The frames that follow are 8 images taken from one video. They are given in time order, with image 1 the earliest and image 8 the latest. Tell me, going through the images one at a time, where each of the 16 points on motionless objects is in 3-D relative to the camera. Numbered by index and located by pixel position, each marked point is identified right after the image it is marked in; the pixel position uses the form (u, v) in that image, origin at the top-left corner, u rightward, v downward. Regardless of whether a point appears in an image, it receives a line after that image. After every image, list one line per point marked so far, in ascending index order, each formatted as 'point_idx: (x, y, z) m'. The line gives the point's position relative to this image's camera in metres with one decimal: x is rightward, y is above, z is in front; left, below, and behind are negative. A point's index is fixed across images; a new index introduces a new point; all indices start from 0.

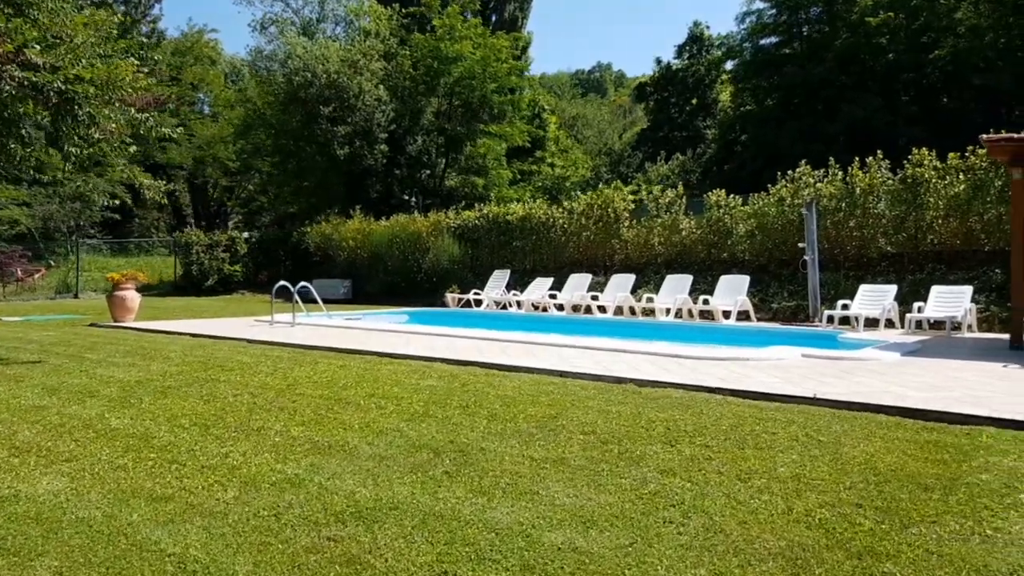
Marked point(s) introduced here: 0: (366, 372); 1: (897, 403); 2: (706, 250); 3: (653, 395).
0: (-1.3, -0.7, +6.8) m
1: (+2.7, -0.8, +5.4) m
2: (+4.2, +0.8, +16.6) m
3: (+1.1, -0.8, +5.8) m
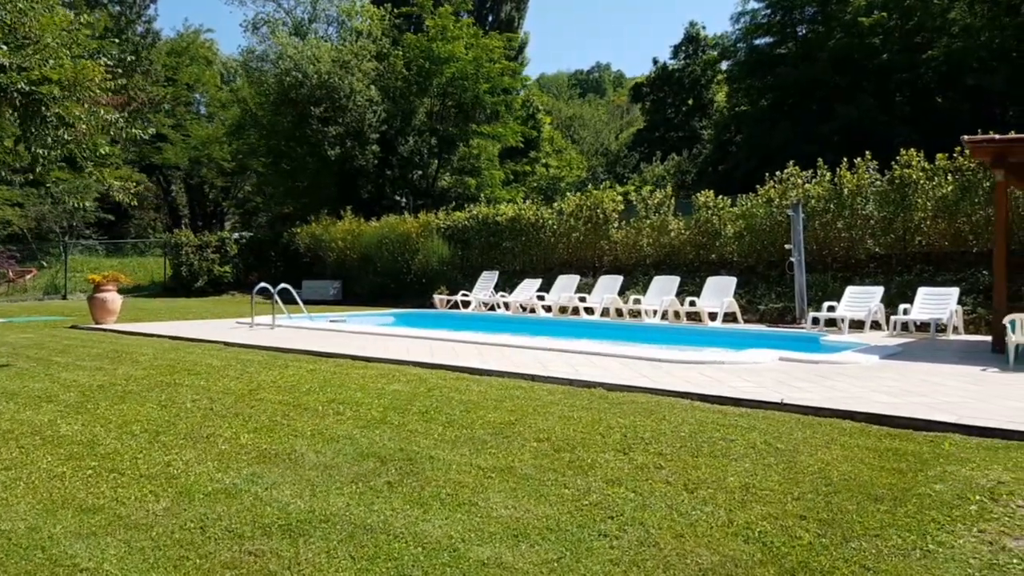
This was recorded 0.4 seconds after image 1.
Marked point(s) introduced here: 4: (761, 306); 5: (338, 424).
0: (-1.5, -0.8, +6.7) m
1: (+2.4, -0.8, +5.3) m
2: (+3.9, +0.8, +16.5) m
3: (+0.8, -0.8, +5.7) m
4: (+4.8, -0.3, +14.9) m
5: (-1.1, -0.8, +4.8) m
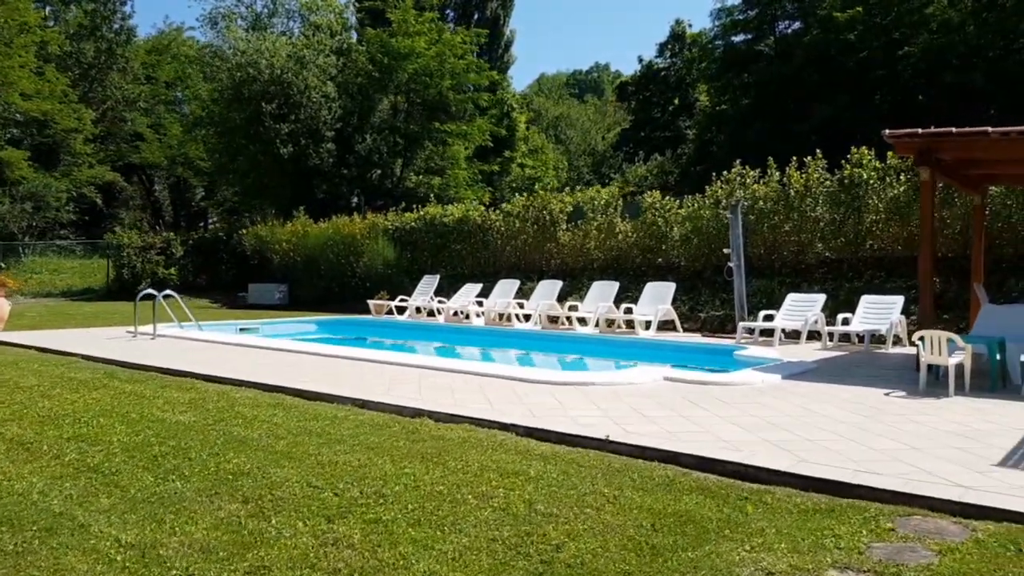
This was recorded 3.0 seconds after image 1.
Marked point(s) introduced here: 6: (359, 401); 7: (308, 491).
0: (-2.9, -0.9, +5.8) m
1: (+1.1, -0.9, +4.5) m
2: (+2.6, +0.7, +15.7) m
3: (-0.5, -0.9, +4.9) m
4: (+3.5, -0.5, +14.0) m
5: (-2.4, -0.9, +4.0) m
6: (-1.2, -0.9, +6.0) m
7: (-1.0, -1.0, +3.6) m
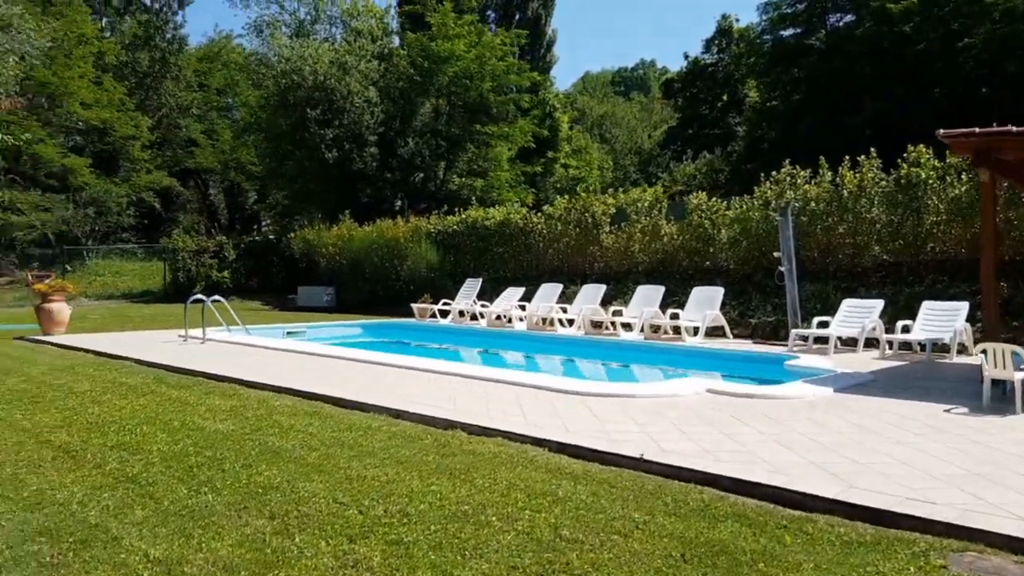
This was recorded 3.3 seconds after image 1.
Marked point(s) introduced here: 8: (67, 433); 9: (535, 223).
0: (-2.6, -0.9, +6.0) m
1: (+1.2, -1.0, +4.4) m
2: (+3.5, +0.6, +15.4) m
3: (-0.3, -1.0, +4.9) m
4: (+4.2, -0.6, +13.7) m
5: (-2.3, -1.0, +4.1) m
6: (-0.9, -1.0, +6.1) m
7: (-0.8, -1.0, +3.6) m
8: (-2.9, -1.0, +5.0) m
9: (+0.6, +1.5, +18.0) m
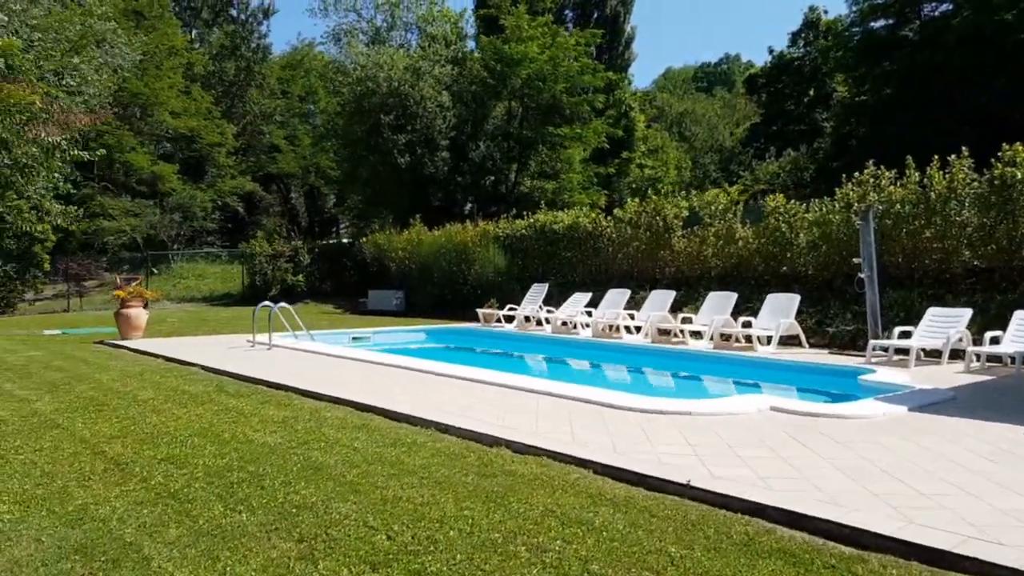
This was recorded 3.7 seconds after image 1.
0: (-2.2, -1.0, +6.1) m
1: (+1.5, -1.1, +4.1) m
2: (+4.8, +0.5, +14.9) m
3: (-0.1, -1.1, +4.8) m
4: (+5.3, -0.7, +13.1) m
5: (-2.1, -1.1, +4.2) m
6: (-0.5, -1.1, +6.0) m
7: (-0.7, -1.1, +3.6) m
8: (-2.6, -1.1, +5.2) m
9: (+2.1, +1.4, +17.8) m
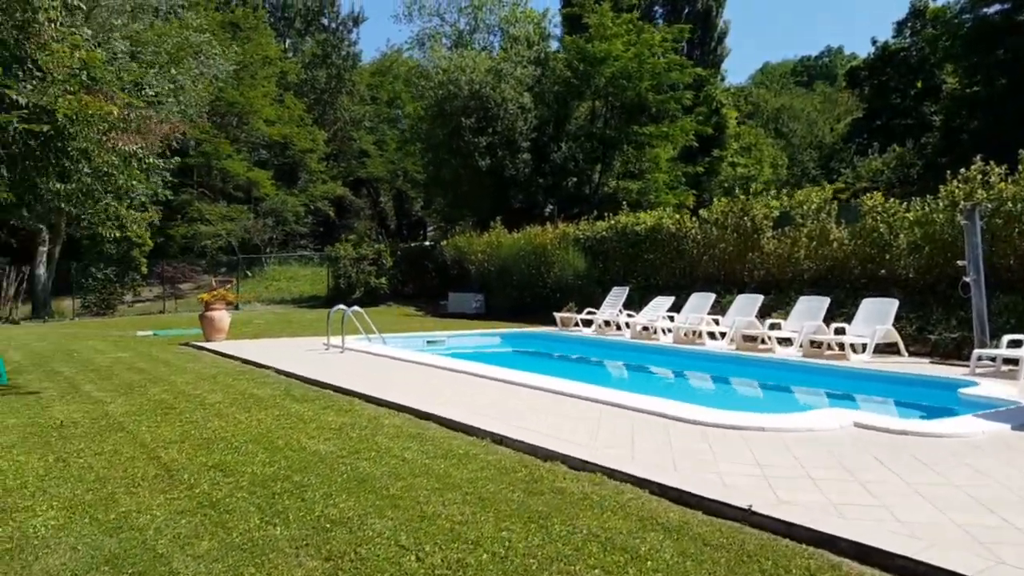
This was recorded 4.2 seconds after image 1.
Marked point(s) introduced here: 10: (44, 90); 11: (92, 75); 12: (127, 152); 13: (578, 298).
0: (-1.8, -1.1, +6.1) m
1: (+1.7, -1.2, +3.7) m
2: (+6.2, +0.4, +14.1) m
3: (+0.2, -1.2, +4.5) m
4: (+6.5, -0.8, +12.2) m
5: (-1.9, -1.1, +4.2) m
6: (-0.1, -1.1, +5.8) m
7: (-0.5, -1.2, +3.4) m
8: (-2.2, -1.1, +5.2) m
9: (+3.9, +1.3, +17.2) m
10: (-4.4, +1.8, +7.2) m
11: (-4.5, +2.3, +8.3) m
12: (-4.2, +1.5, +8.4) m
13: (+1.6, -0.2, +19.3) m
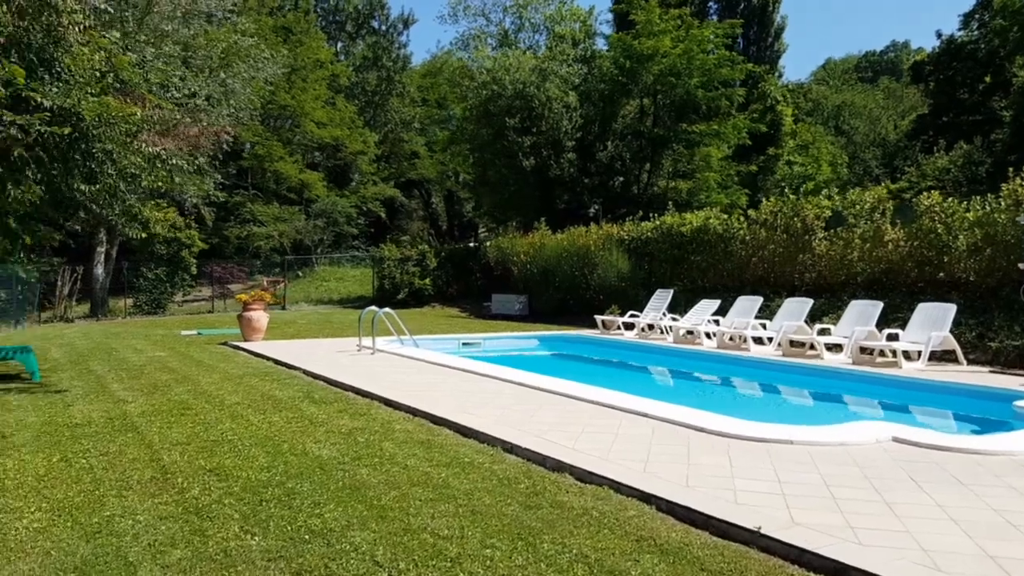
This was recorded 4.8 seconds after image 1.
0: (-1.7, -1.1, +6.0) m
1: (+1.6, -1.2, +3.4) m
2: (+6.8, +0.3, +13.4) m
3: (+0.2, -1.2, +4.3) m
4: (+7.0, -0.8, +11.5) m
5: (-1.9, -1.1, +4.1) m
6: (0.0, -1.1, +5.6) m
7: (-0.6, -1.2, +3.3) m
8: (-2.2, -1.1, +5.2) m
9: (+4.8, +1.3, +16.7) m
10: (-4.2, +1.8, +7.3) m
11: (-4.2, +2.3, +8.4) m
12: (-3.9, +1.5, +8.5) m
13: (+2.7, -0.3, +18.9) m
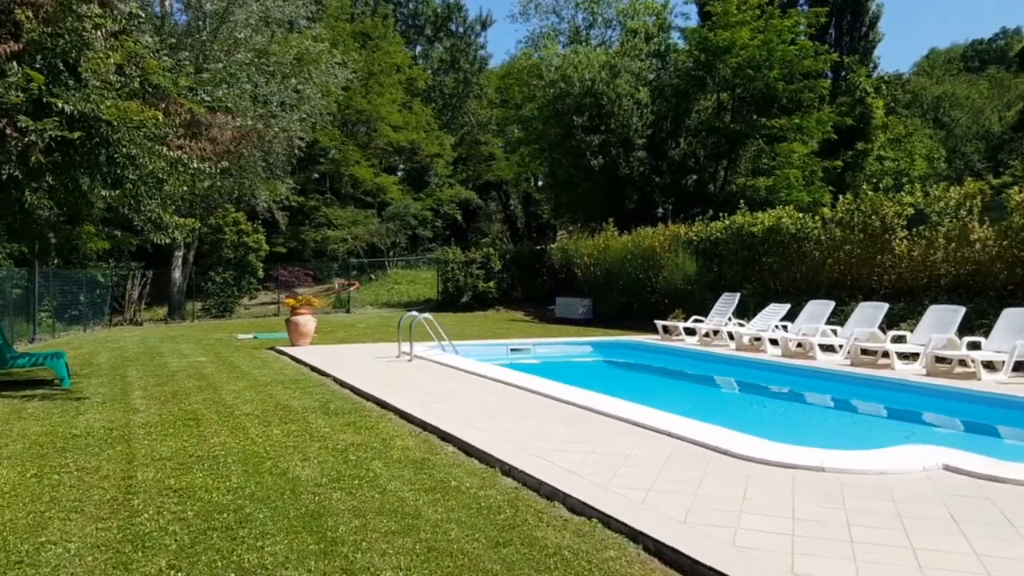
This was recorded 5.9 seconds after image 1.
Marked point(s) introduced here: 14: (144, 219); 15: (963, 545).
0: (-1.6, -1.1, +5.7) m
1: (+1.3, -1.2, +2.7) m
2: (+7.6, +0.3, +12.1) m
3: (0.0, -1.2, +3.8) m
4: (+7.6, -0.9, +10.2) m
5: (-2.1, -1.2, +3.8) m
6: (0.0, -1.2, +5.1) m
7: (-0.9, -1.2, +2.9) m
8: (-2.2, -1.1, +4.9) m
9: (+5.9, +1.2, +15.6) m
10: (-4.0, +1.8, +7.3) m
11: (-3.9, +2.2, +8.4) m
12: (-3.6, +1.4, +8.5) m
13: (+4.1, -0.4, +18.1) m
14: (-4.0, +0.7, +8.6) m
15: (+2.1, -1.2, +3.6) m
